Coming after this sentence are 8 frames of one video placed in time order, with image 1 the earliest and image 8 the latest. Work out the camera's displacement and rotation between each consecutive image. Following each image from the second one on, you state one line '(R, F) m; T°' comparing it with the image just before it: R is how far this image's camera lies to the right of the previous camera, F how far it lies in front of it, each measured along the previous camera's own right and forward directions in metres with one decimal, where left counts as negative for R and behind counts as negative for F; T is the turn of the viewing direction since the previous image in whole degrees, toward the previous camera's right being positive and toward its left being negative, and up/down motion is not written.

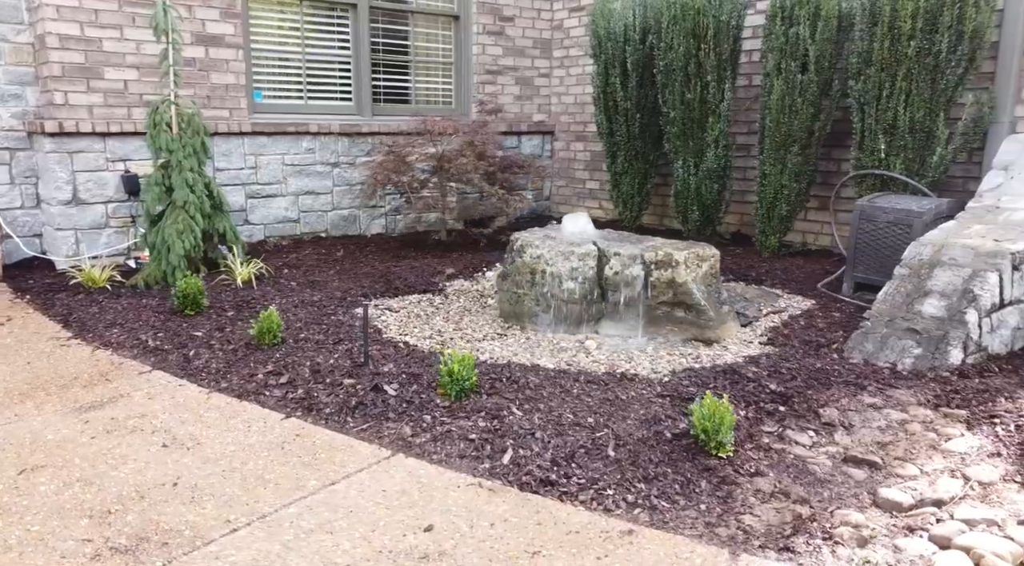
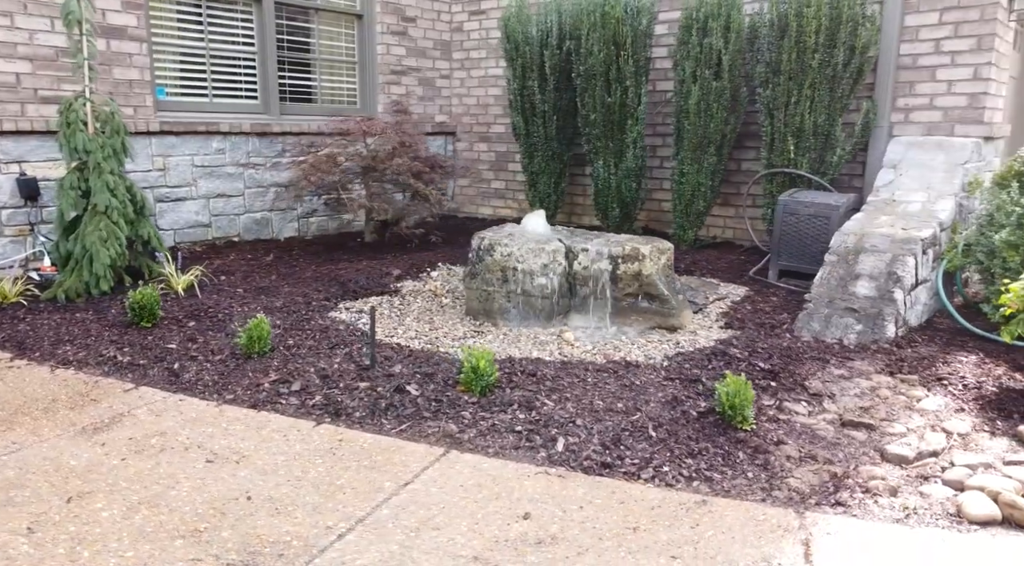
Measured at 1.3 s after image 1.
(-0.7, 0.0) m; +12°
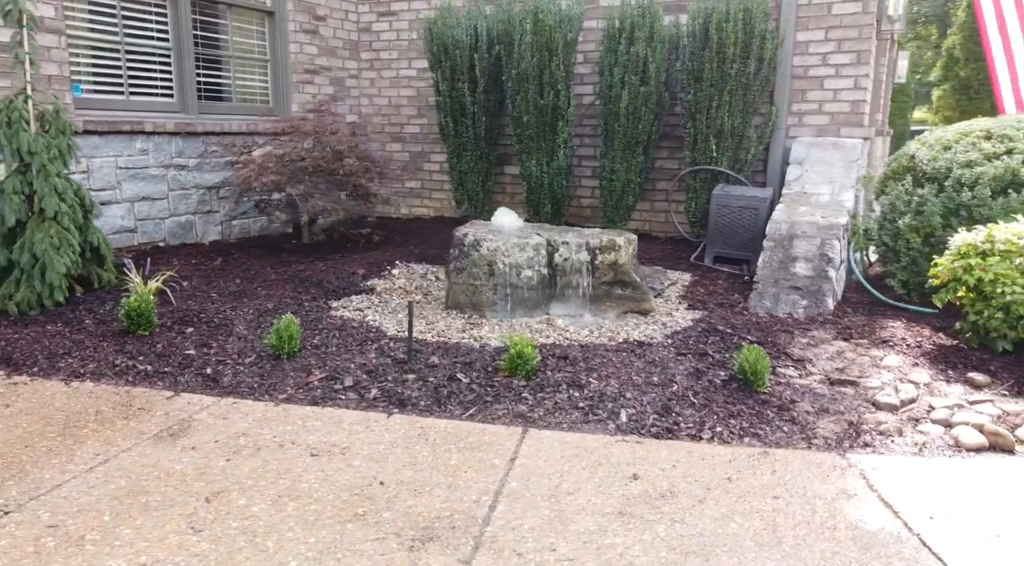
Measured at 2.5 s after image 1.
(-0.8, -0.1) m; +12°
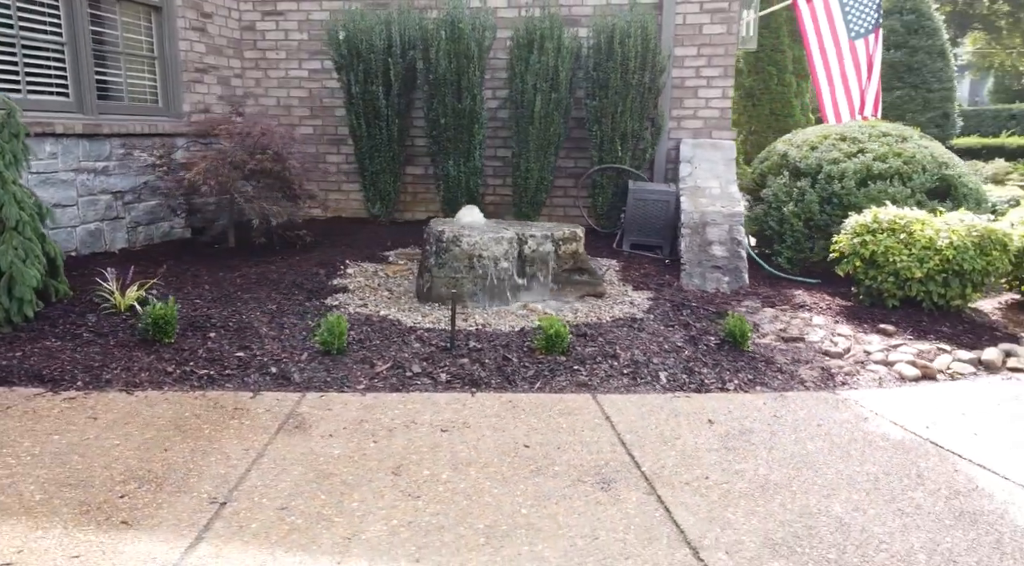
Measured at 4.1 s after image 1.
(-1.0, -0.2) m; +15°
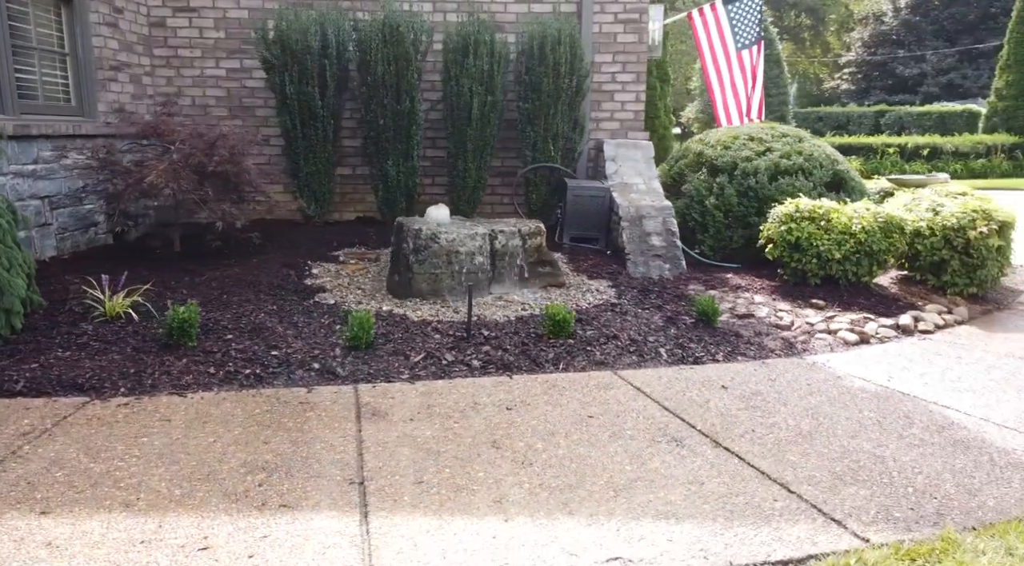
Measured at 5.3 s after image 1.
(-0.7, -0.2) m; +10°
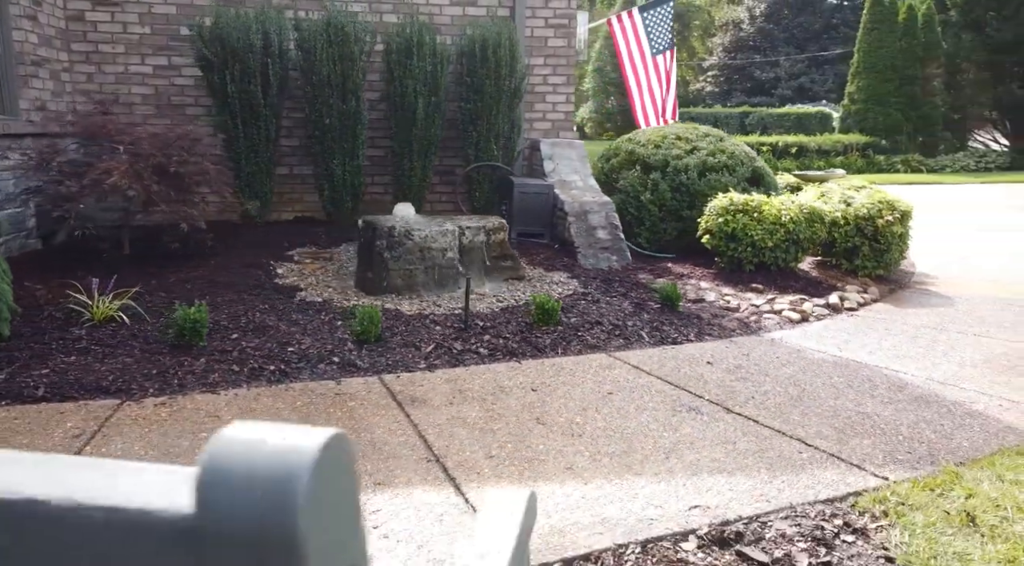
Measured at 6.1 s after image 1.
(-0.5, -0.2) m; +8°
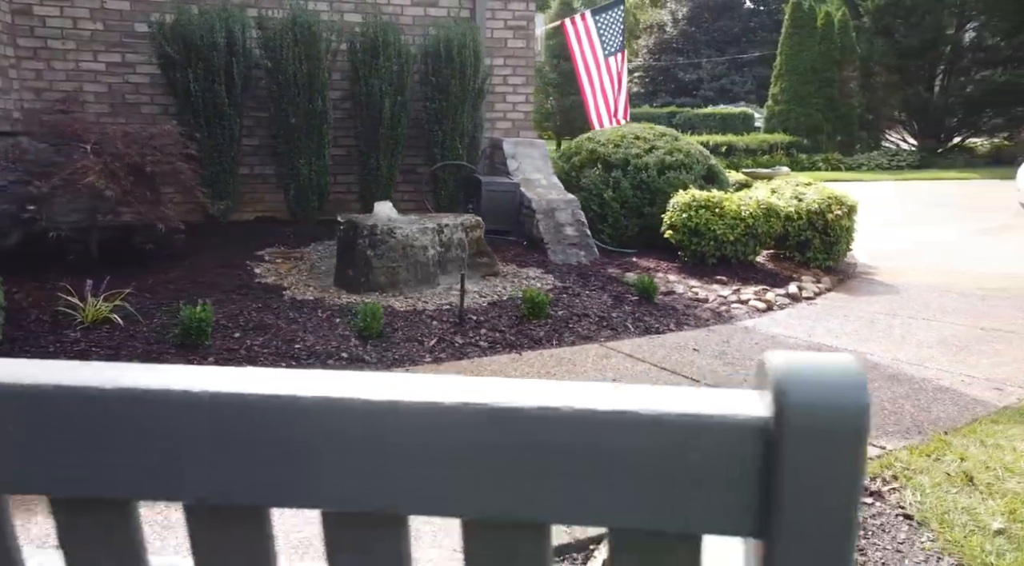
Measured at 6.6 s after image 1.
(-0.3, -0.1) m; +5°
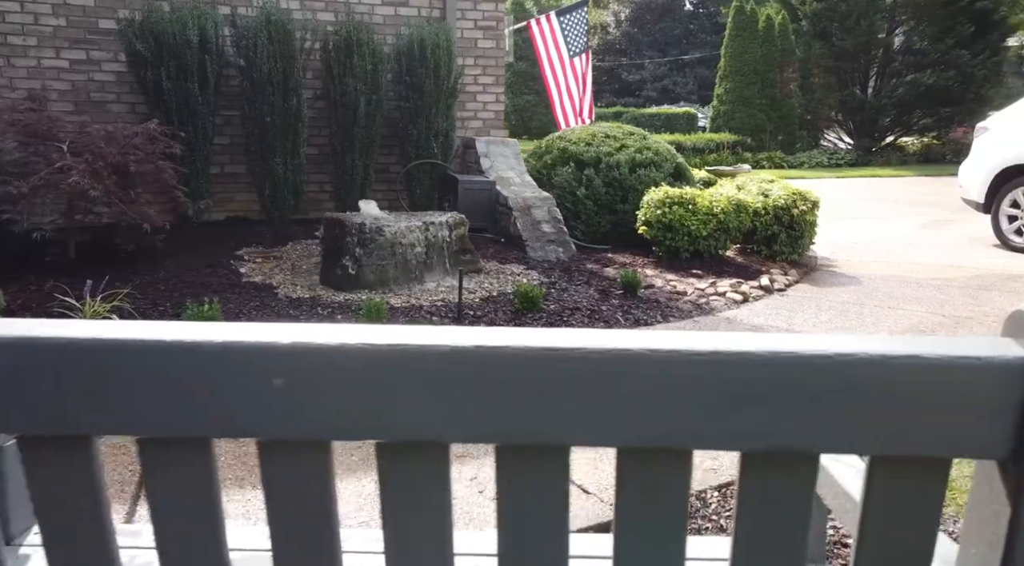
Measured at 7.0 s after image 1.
(-0.2, -0.1) m; +4°
